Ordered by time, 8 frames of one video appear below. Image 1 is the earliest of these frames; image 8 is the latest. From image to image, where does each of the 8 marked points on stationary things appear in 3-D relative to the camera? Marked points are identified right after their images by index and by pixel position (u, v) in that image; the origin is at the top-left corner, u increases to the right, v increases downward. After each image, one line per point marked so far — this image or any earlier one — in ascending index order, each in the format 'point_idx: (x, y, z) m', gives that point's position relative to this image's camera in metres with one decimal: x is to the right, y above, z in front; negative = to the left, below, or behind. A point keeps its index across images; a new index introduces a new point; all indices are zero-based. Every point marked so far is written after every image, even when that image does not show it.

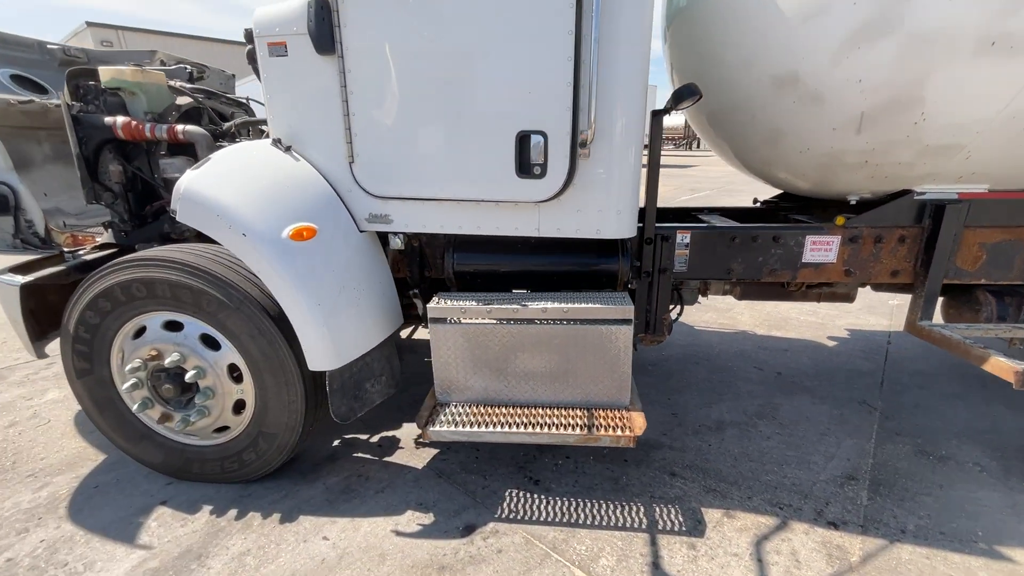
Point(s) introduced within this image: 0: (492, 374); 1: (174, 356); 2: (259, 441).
0: (-0.1, -0.4, +2.1) m
1: (-1.5, -0.3, +2.0) m
2: (-1.2, -0.7, +2.1) m
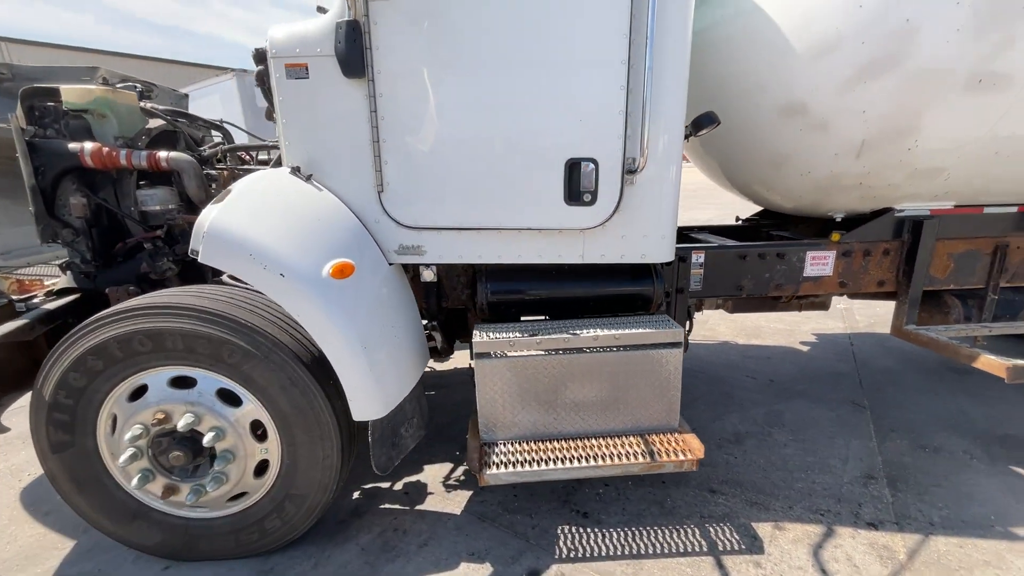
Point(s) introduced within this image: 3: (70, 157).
0: (+0.1, -0.5, +2.0) m
1: (-1.2, -0.5, +1.7) m
2: (-0.9, -0.9, +1.9) m
3: (-2.0, +0.6, +2.1) m
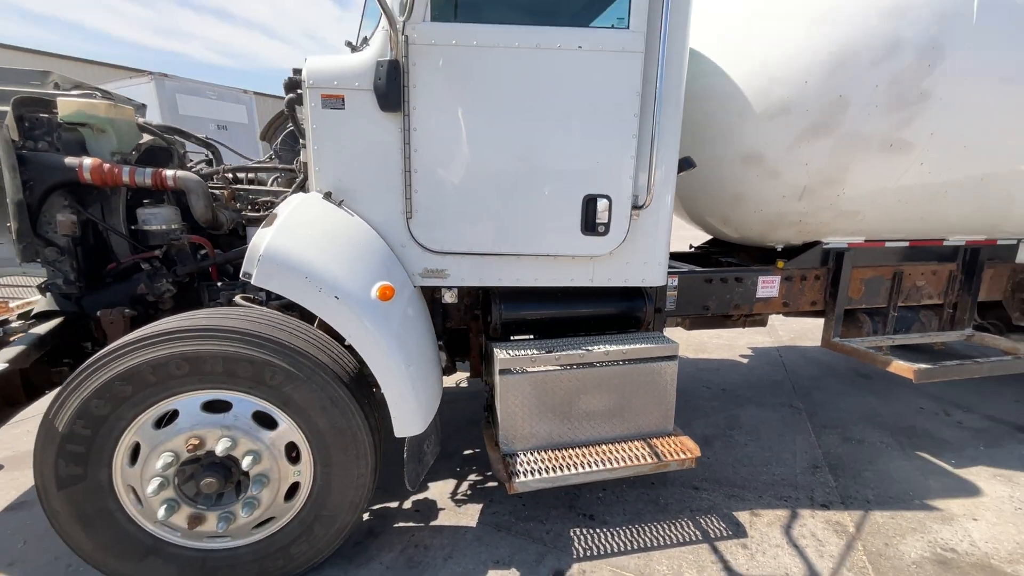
0: (+0.2, -0.6, +2.2) m
1: (-1.1, -0.6, +1.7) m
2: (-0.8, -1.0, +1.9) m
3: (-2.0, +0.5, +2.0) m
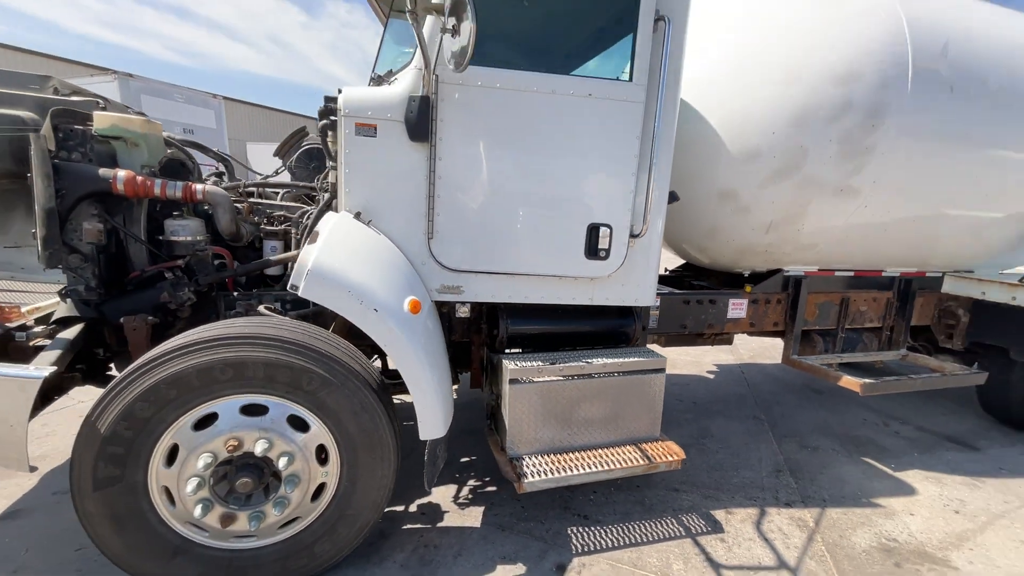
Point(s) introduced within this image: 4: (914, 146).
0: (+0.2, -0.7, +2.4) m
1: (-1.0, -0.6, +1.8) m
2: (-0.8, -1.0, +2.0) m
3: (-1.9, +0.5, +2.1) m
4: (+2.6, +0.9, +2.9) m
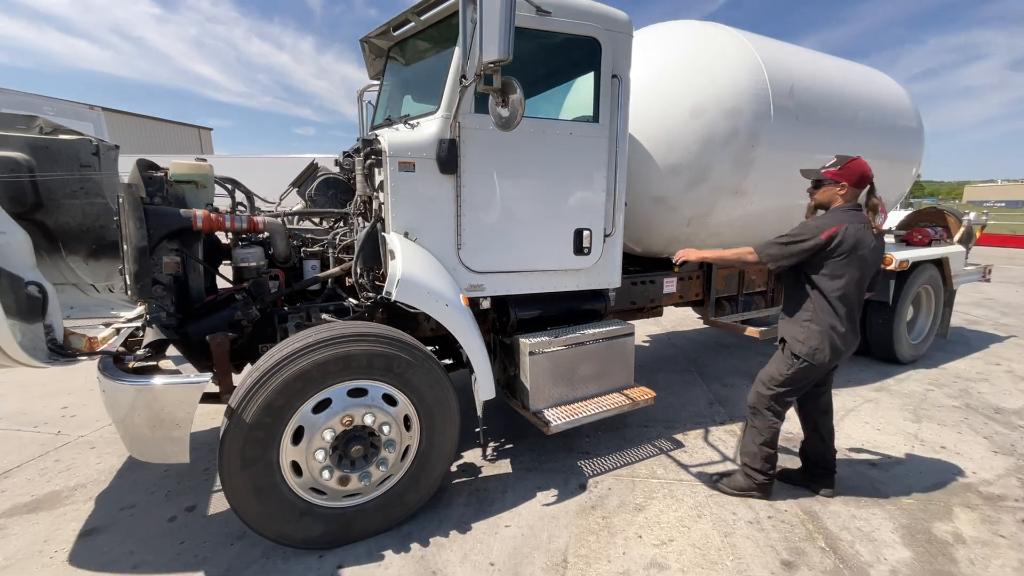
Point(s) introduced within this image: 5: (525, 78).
0: (+0.4, -0.7, +3.1) m
1: (-0.7, -0.7, +2.3) m
2: (-0.5, -1.1, +2.5) m
3: (-1.8, +0.4, +2.4) m
4: (+2.4, +1.2, +4.1) m
5: (+0.1, +1.4, +2.9) m
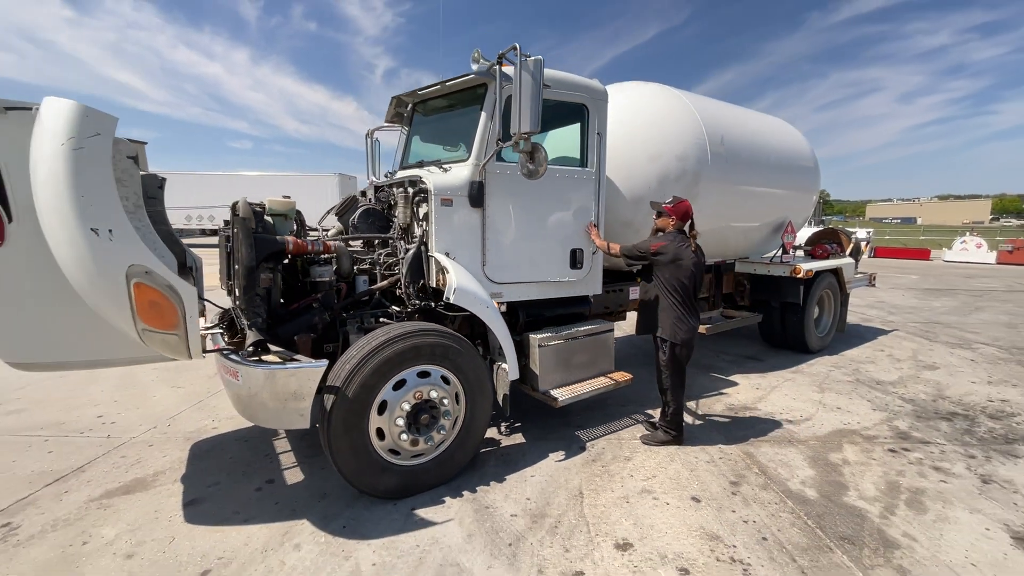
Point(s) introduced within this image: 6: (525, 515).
0: (+0.5, -0.7, +4.0) m
1: (-0.5, -0.7, +3.0) m
2: (-0.3, -1.1, +3.3) m
3: (-1.6, +0.3, +3.0) m
4: (+2.4, +1.1, +5.2) m
5: (+0.2, +1.3, +3.8) m
6: (+0.1, -1.5, +2.9) m
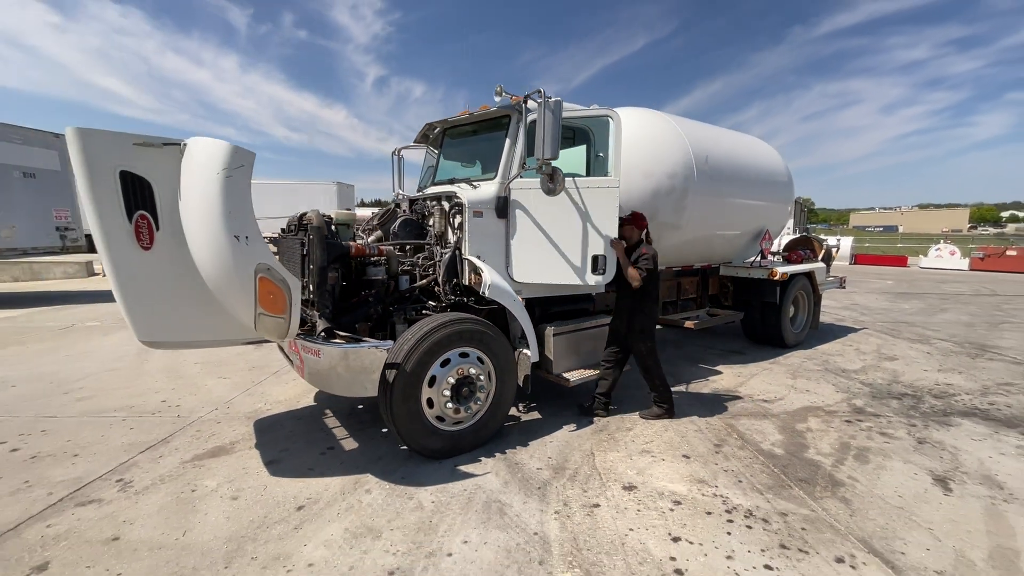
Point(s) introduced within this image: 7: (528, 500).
0: (+0.6, -0.7, +4.6) m
1: (-0.3, -0.7, +3.7) m
2: (-0.1, -1.1, +3.9) m
3: (-1.4, +0.3, +3.7) m
4: (+2.5, +1.1, +6.0) m
5: (+0.3, +1.3, +4.5) m
6: (+0.3, -1.4, +3.6) m
7: (+0.1, -1.5, +3.1) m
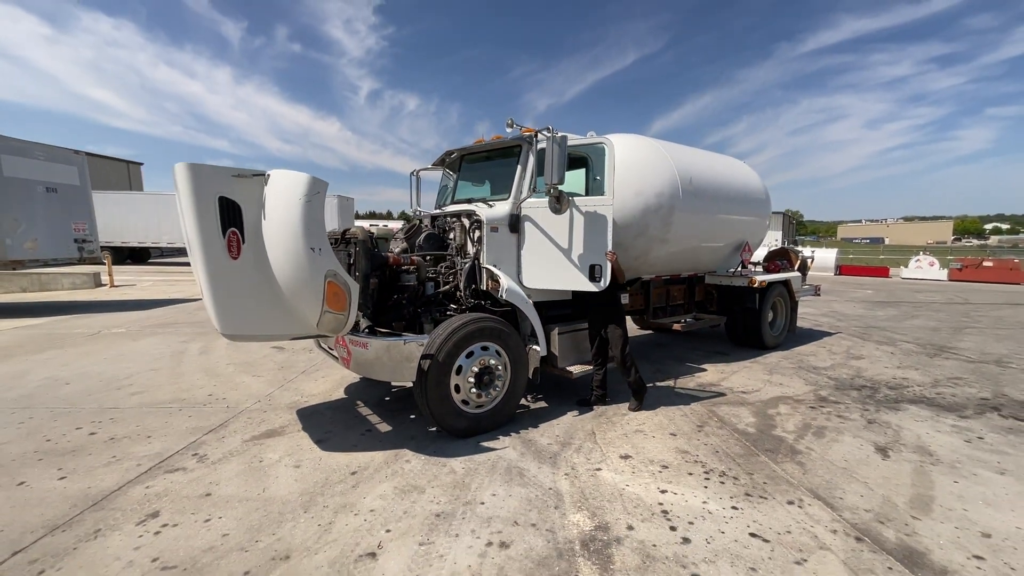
0: (+0.8, -0.8, +5.3) m
1: (-0.2, -0.7, +4.3) m
2: (0.0, -1.1, +4.6) m
3: (-1.3, +0.3, +4.4) m
4: (+2.6, +1.0, +6.7) m
5: (+0.5, +1.3, +5.2) m
6: (+0.4, -1.5, +4.2) m
7: (+0.3, -1.5, +3.8) m
